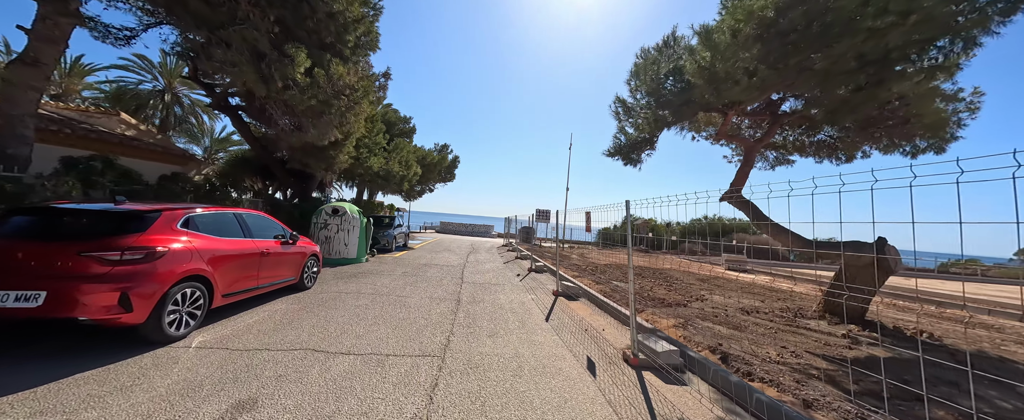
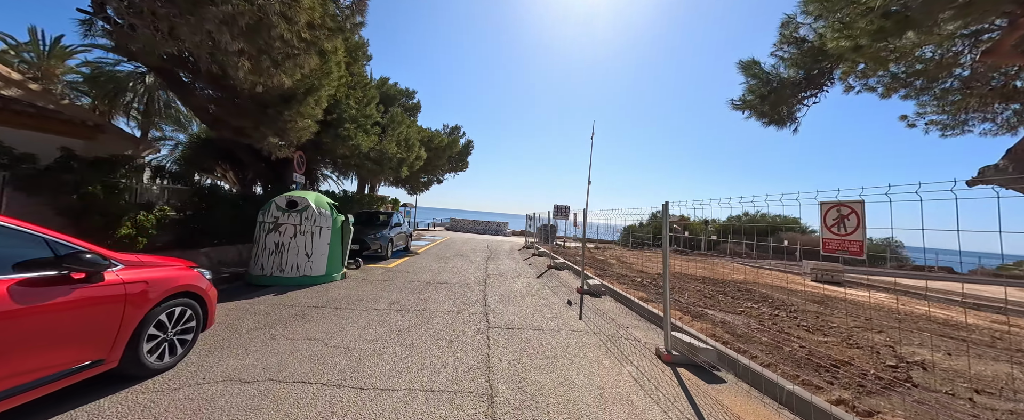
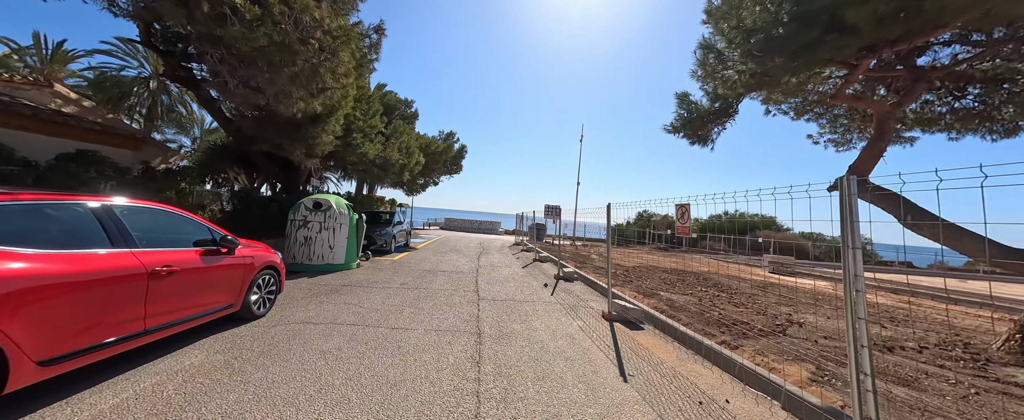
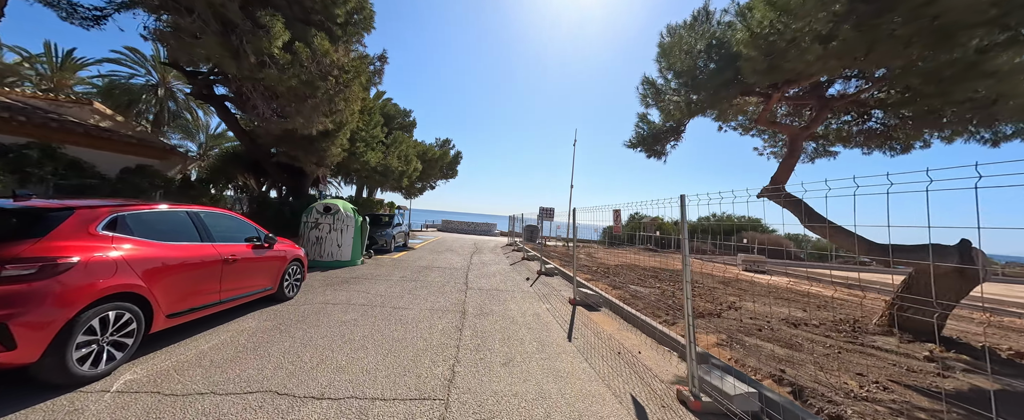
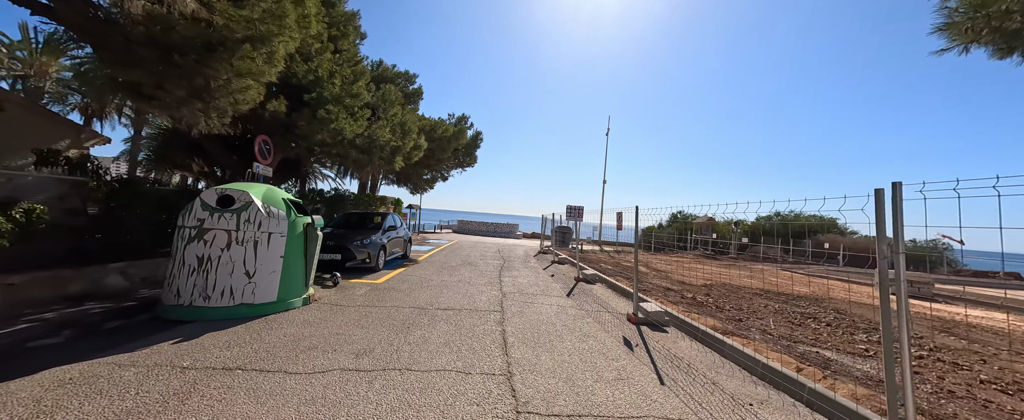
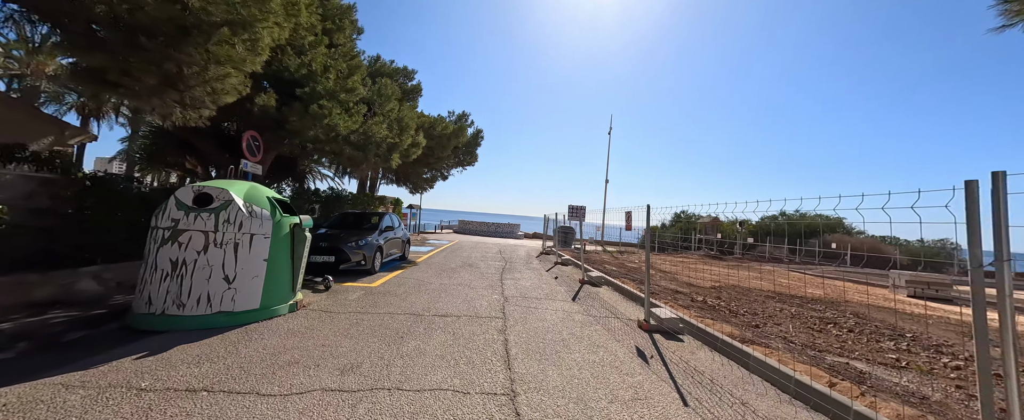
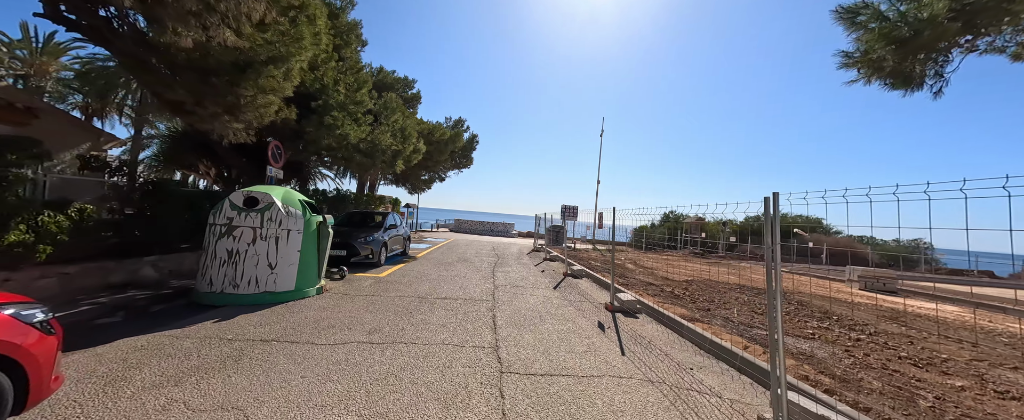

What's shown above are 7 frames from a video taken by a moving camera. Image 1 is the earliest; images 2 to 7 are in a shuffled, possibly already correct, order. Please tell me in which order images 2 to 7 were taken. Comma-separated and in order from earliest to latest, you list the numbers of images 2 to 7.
4, 3, 2, 7, 5, 6
